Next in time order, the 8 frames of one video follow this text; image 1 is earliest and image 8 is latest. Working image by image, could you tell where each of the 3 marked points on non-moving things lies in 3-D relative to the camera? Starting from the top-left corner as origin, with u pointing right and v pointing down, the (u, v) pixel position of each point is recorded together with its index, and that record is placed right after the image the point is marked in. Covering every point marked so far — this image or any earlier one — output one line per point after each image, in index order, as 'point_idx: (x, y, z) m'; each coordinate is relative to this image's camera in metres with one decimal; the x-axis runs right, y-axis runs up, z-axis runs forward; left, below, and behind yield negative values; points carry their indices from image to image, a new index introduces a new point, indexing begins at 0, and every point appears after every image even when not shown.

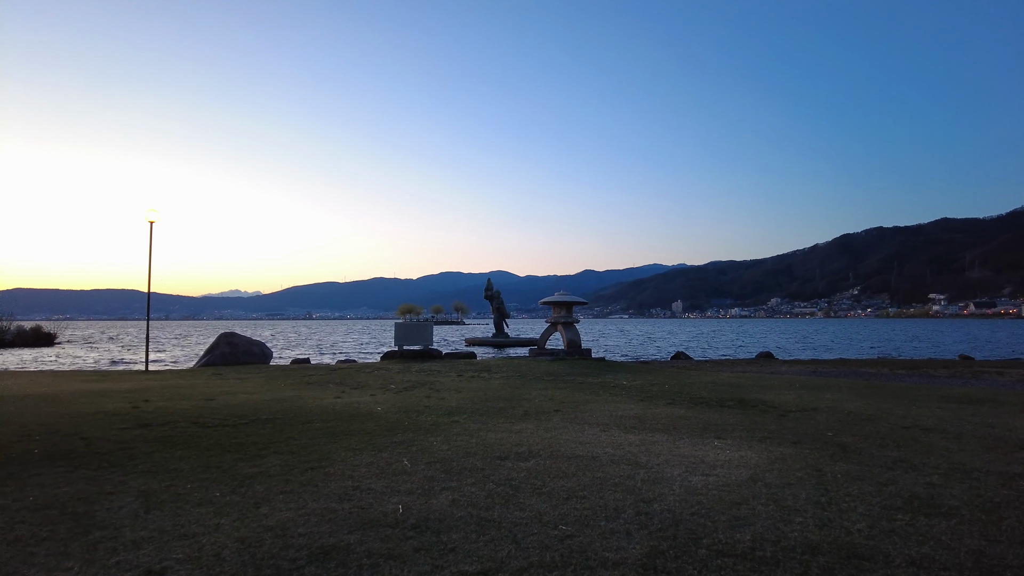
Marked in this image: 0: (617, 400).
0: (+1.7, -1.8, +10.4) m
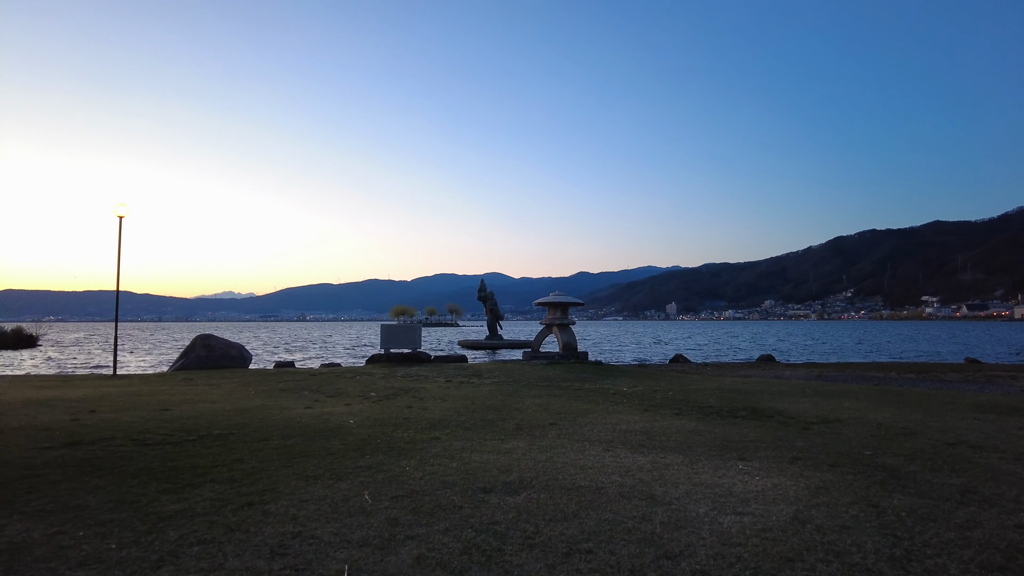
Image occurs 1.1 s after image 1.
0: (+1.5, -1.8, +9.4) m
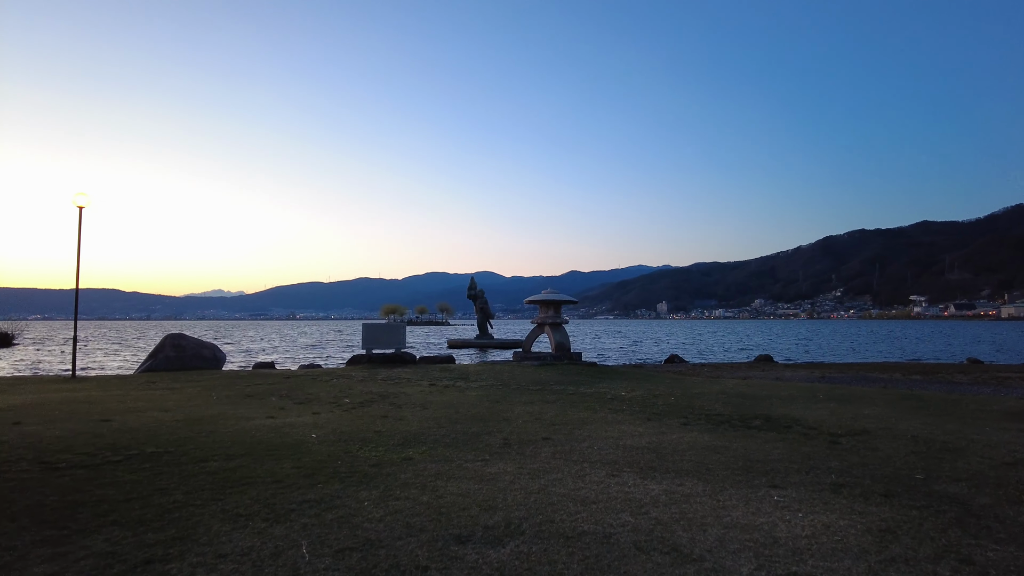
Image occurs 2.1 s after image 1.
0: (+1.4, -1.7, +8.4) m
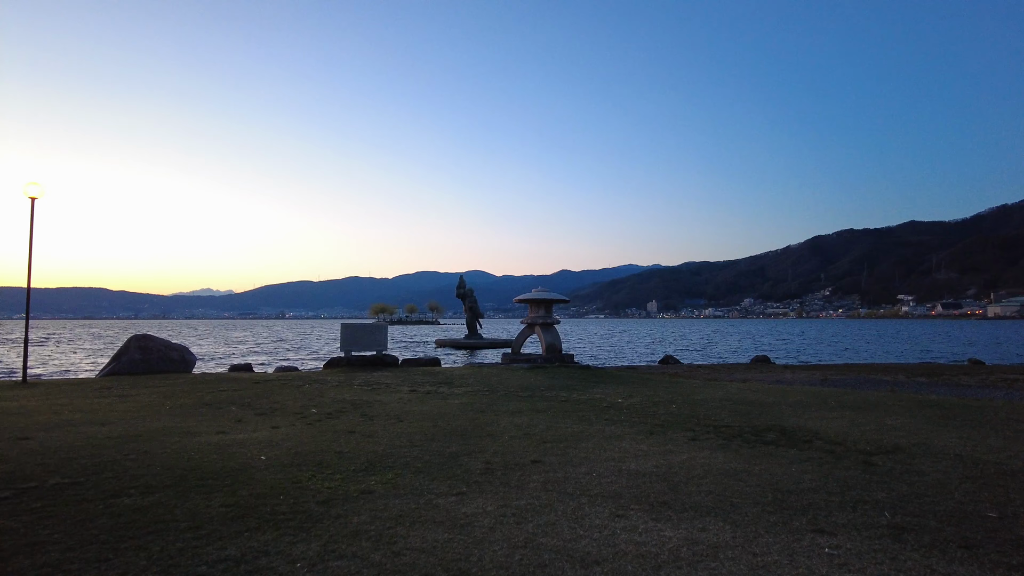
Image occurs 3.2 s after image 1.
0: (+1.2, -1.7, +7.4) m
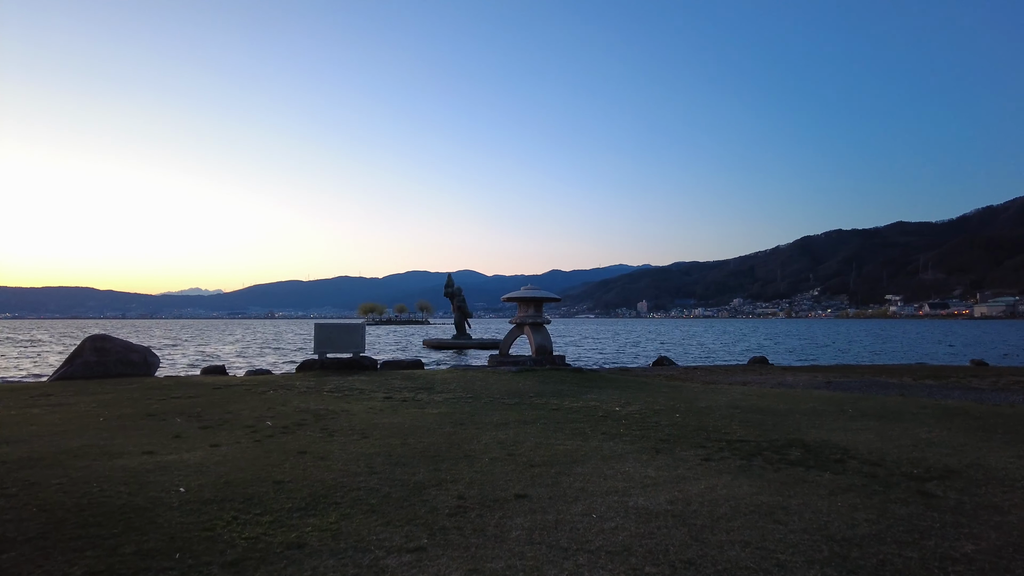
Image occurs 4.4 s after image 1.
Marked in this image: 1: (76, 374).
0: (+1.0, -1.6, +6.3) m
1: (-9.9, -1.9, +14.8) m
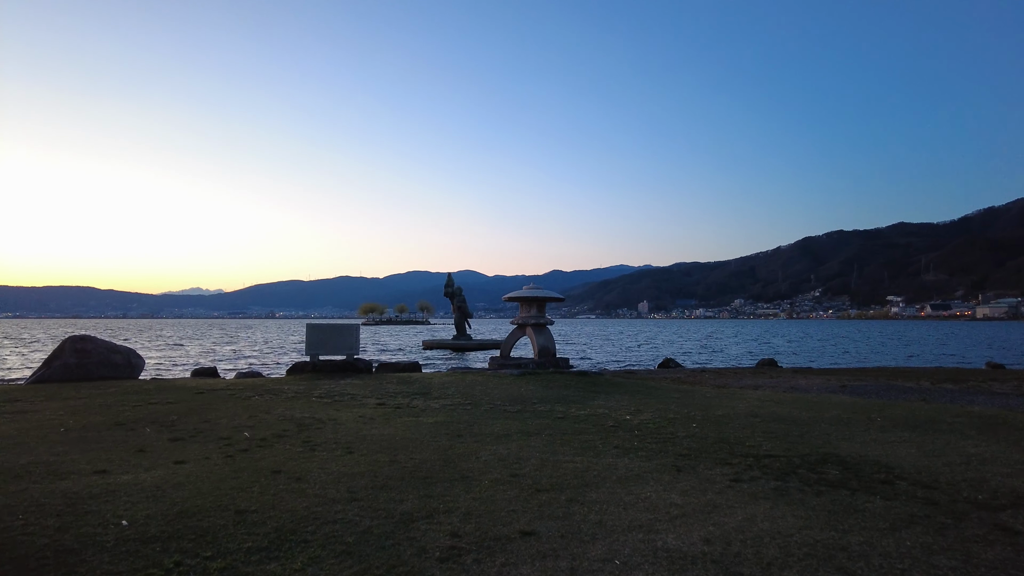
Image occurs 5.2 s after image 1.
0: (+1.1, -1.6, +5.5) m
1: (-9.9, -1.9, +14.0) m
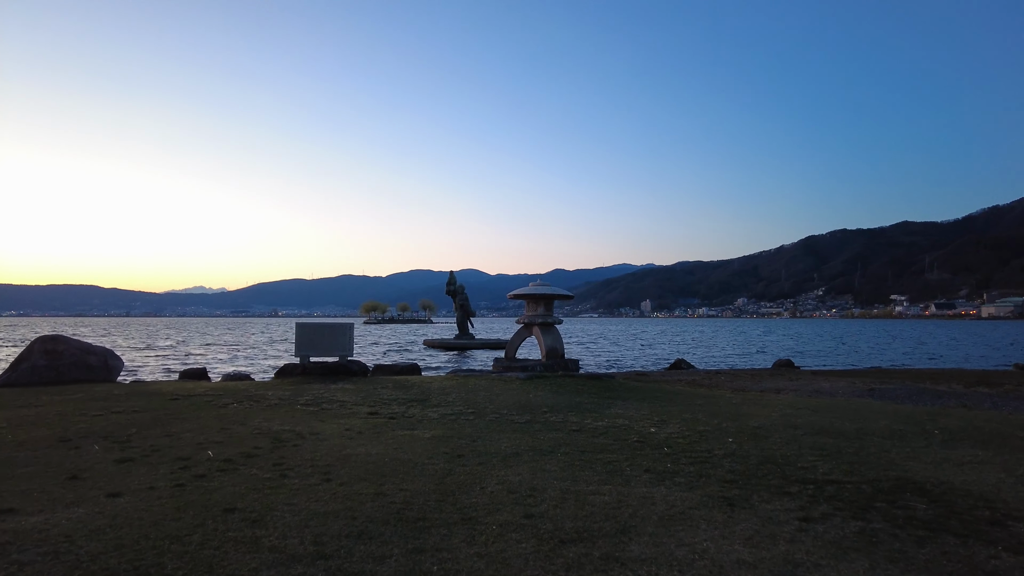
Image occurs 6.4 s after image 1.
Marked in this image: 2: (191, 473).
0: (+1.2, -1.6, +4.4) m
1: (-9.7, -1.8, +12.9) m
2: (-2.7, -1.6, +5.6) m
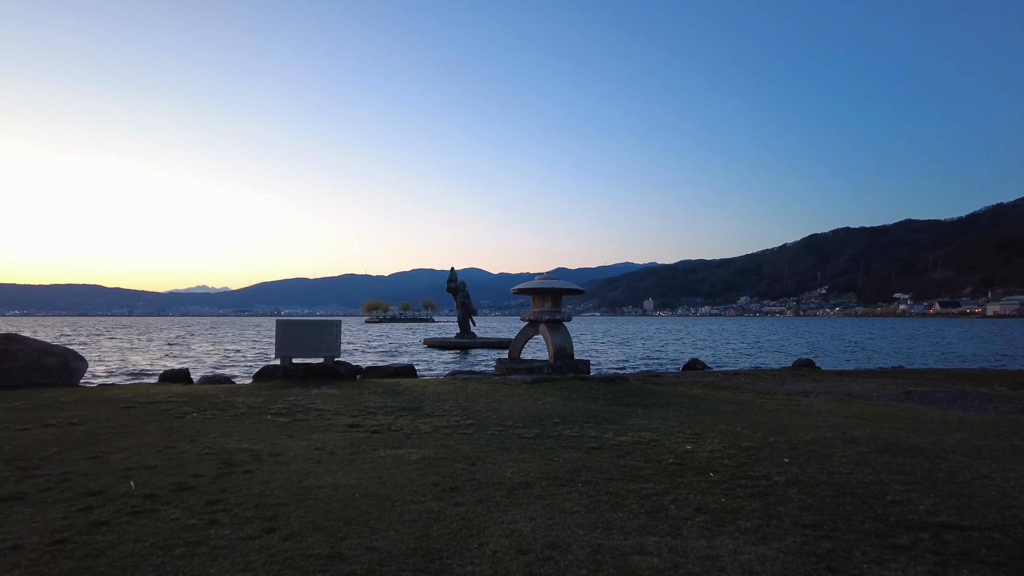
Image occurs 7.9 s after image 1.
0: (+1.2, -1.4, +2.9) m
1: (-9.7, -1.7, +11.5) m
2: (-2.7, -1.5, +4.1) m
